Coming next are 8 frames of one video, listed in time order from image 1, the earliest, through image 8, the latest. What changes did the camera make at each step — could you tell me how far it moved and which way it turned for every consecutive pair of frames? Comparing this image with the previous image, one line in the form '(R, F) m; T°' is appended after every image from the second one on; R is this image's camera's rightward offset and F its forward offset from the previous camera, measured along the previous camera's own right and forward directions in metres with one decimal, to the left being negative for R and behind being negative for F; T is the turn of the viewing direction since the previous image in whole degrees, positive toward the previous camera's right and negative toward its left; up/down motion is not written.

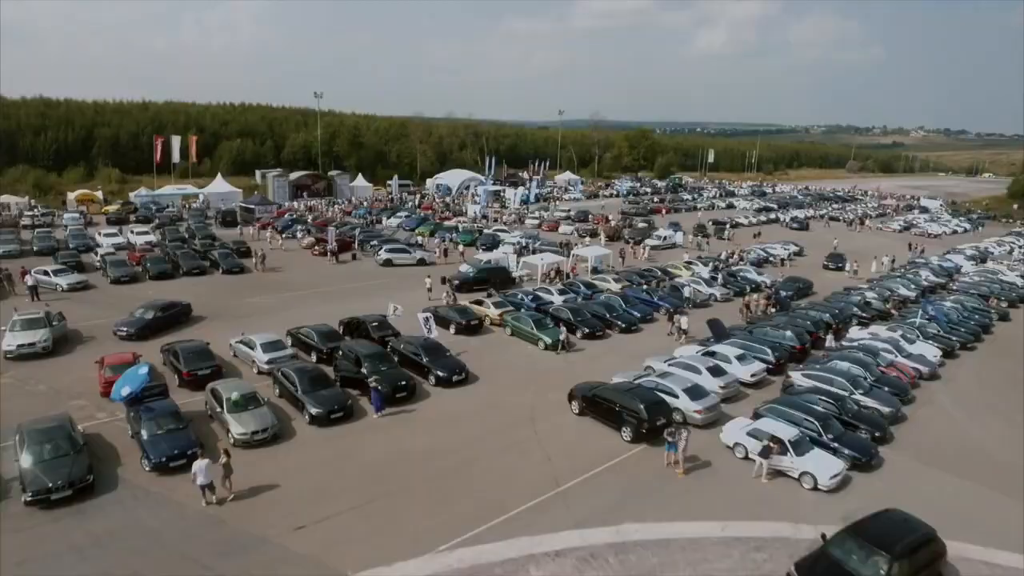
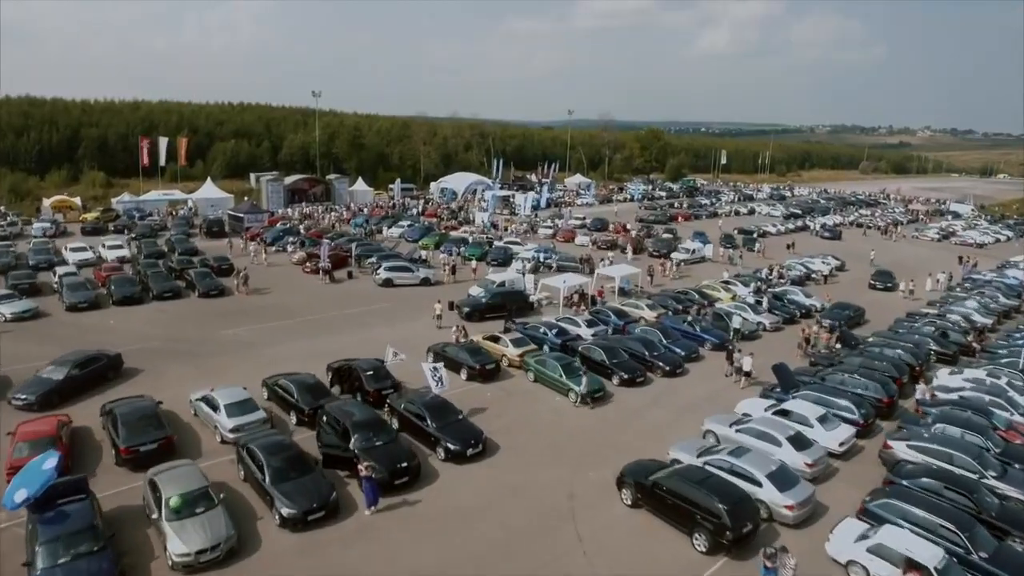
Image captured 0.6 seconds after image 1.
(-0.7, +4.4) m; 0°
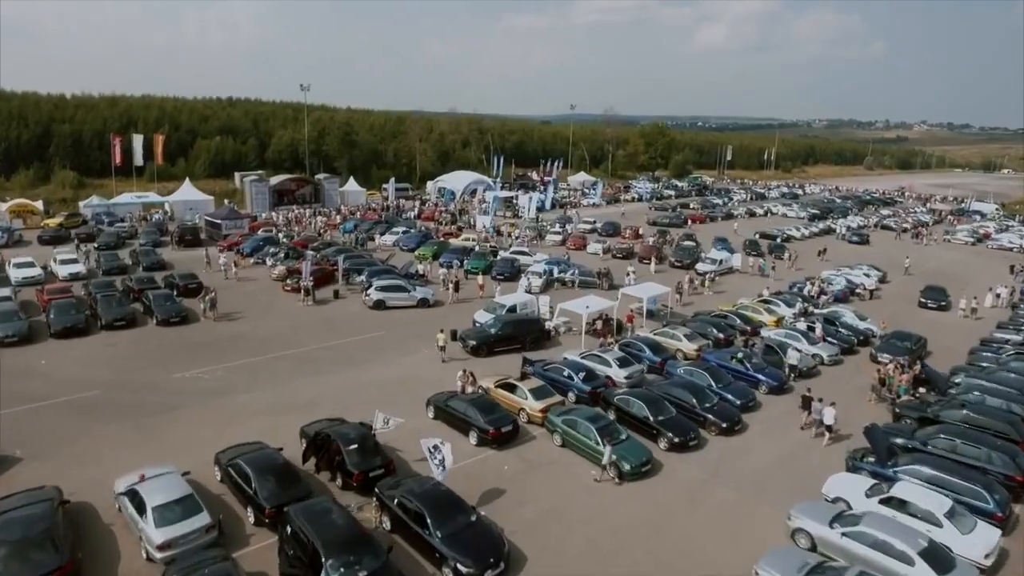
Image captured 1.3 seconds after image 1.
(-0.7, +4.5) m; 0°
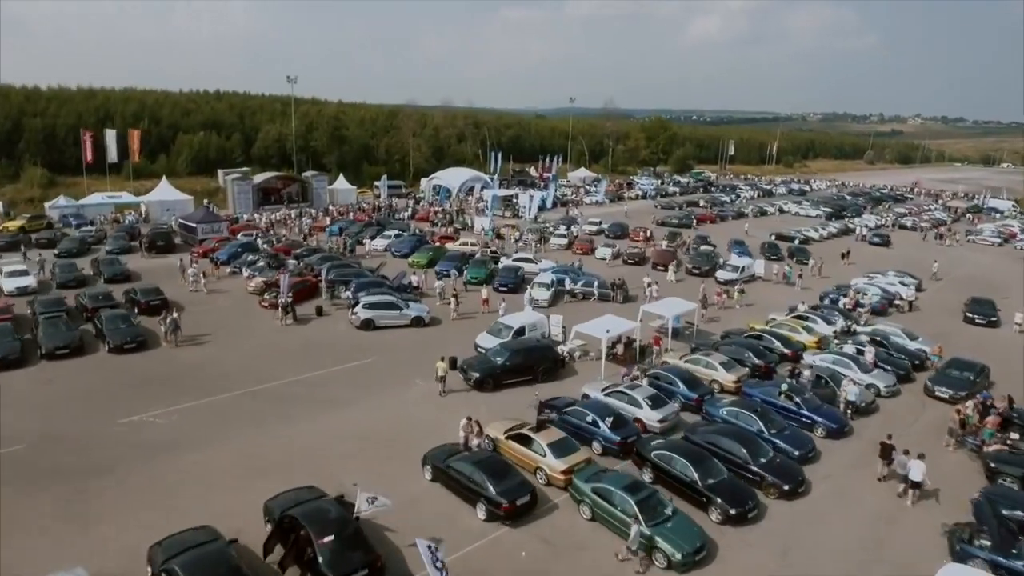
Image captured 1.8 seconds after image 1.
(-0.5, +3.5) m; 0°
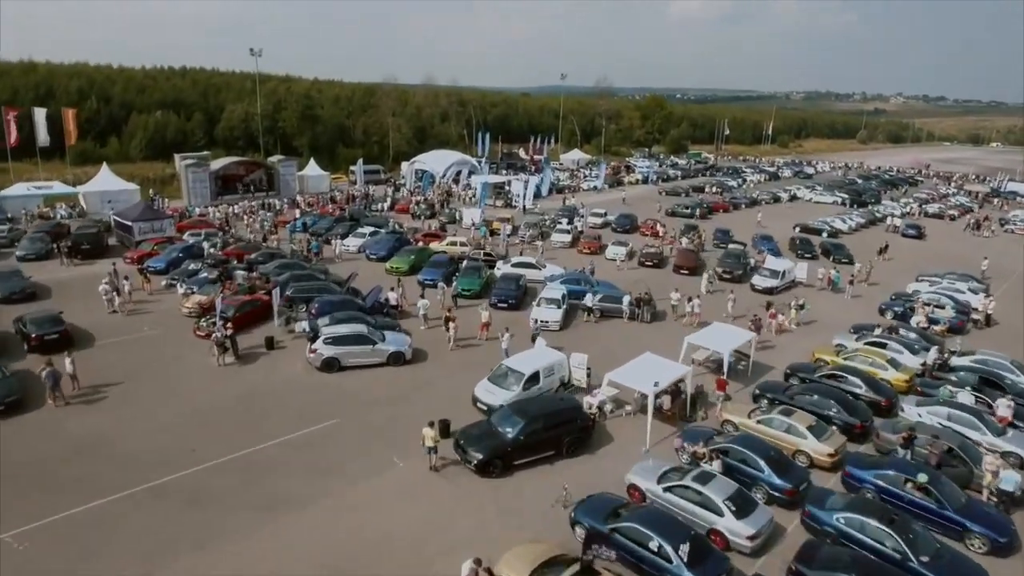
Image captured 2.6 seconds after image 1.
(-0.7, +6.0) m; +1°
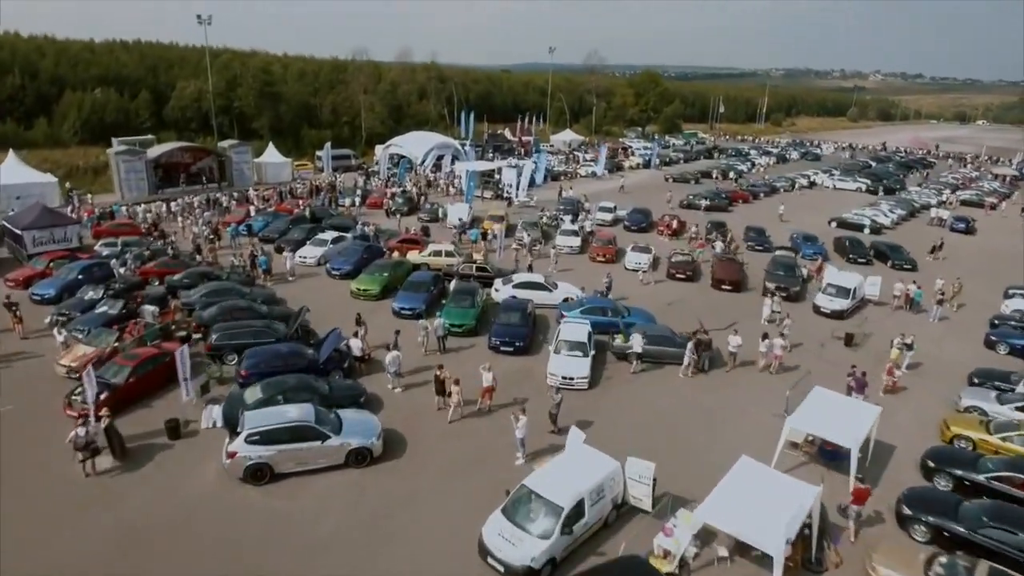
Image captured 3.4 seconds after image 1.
(-0.8, +6.8) m; +2°
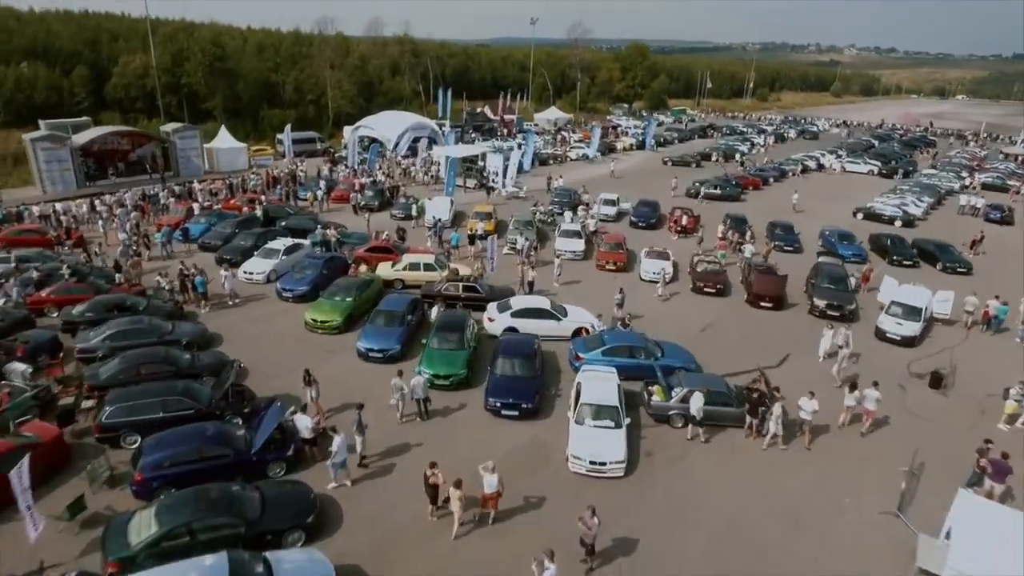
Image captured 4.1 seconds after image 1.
(-0.6, +5.0) m; +2°
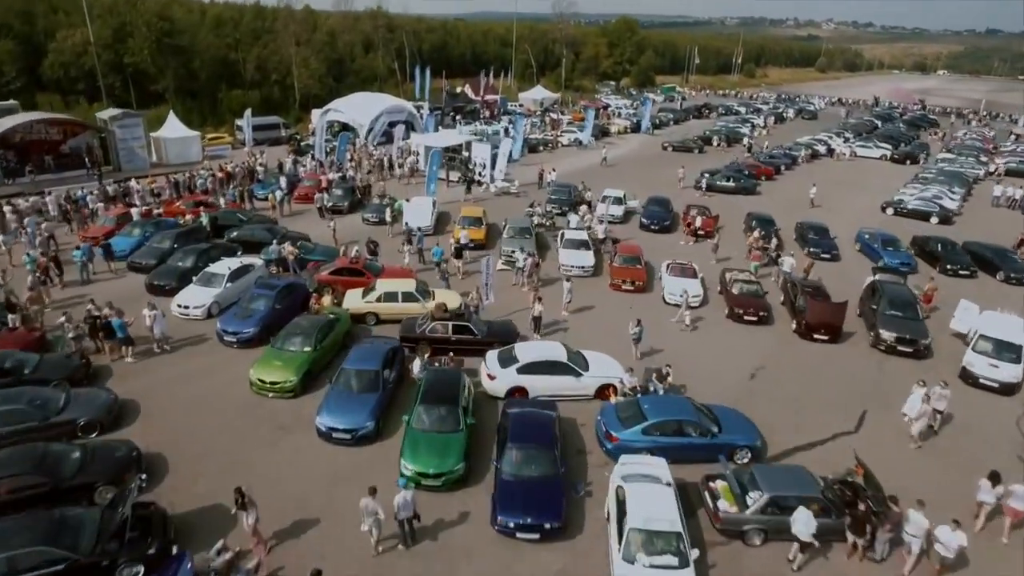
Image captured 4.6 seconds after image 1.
(-0.6, +4.4) m; +2°
